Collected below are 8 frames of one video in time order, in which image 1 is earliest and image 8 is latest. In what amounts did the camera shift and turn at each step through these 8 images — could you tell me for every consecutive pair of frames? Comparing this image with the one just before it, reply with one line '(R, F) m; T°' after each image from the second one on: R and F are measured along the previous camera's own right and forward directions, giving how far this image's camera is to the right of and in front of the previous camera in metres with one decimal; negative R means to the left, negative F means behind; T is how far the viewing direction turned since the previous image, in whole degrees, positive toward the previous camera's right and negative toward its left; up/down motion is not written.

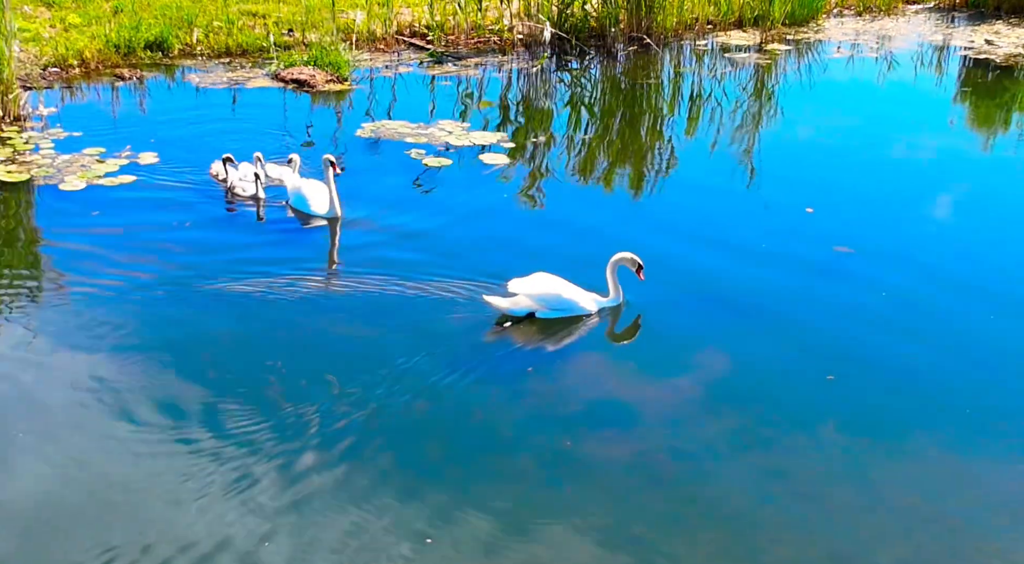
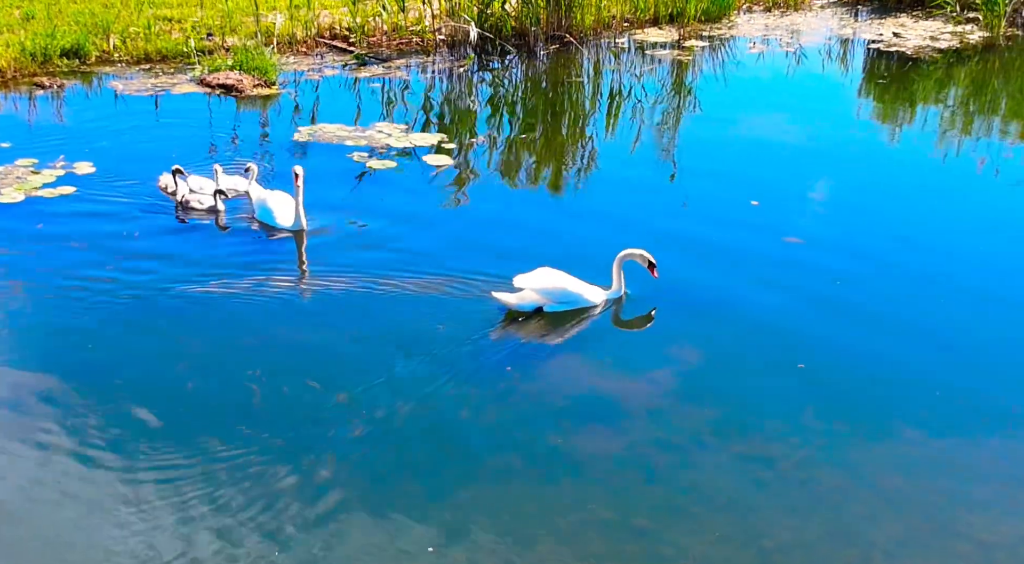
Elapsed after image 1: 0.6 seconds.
(-0.5, +0.1) m; +5°
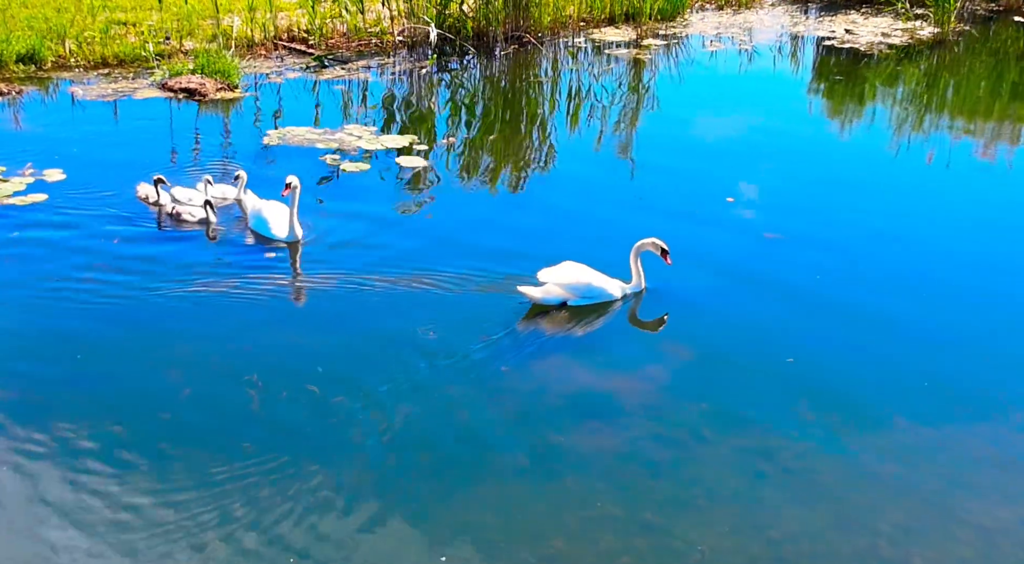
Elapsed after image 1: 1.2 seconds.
(-0.4, 0.0) m; +3°
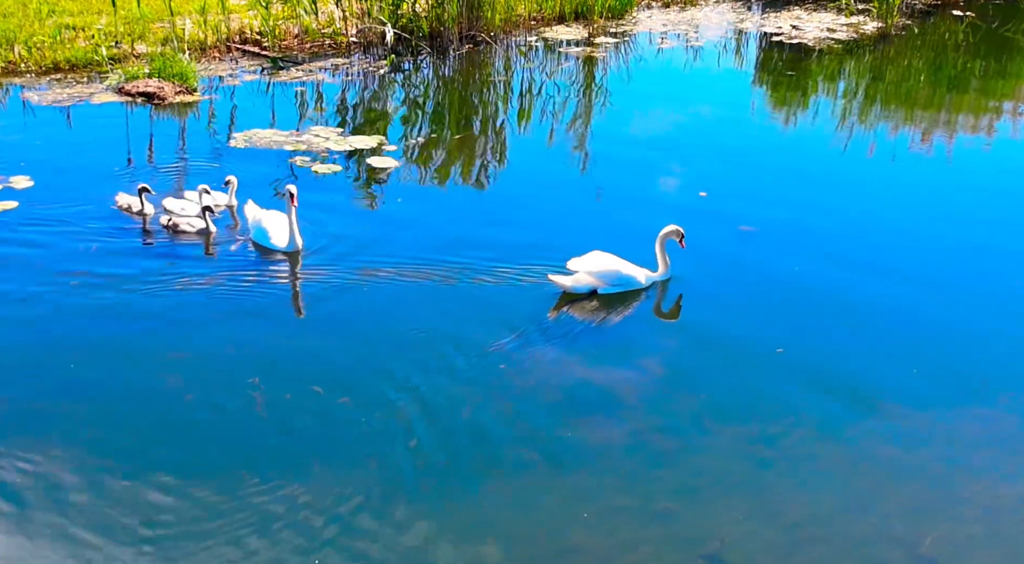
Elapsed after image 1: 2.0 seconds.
(-0.5, 0.0) m; +3°
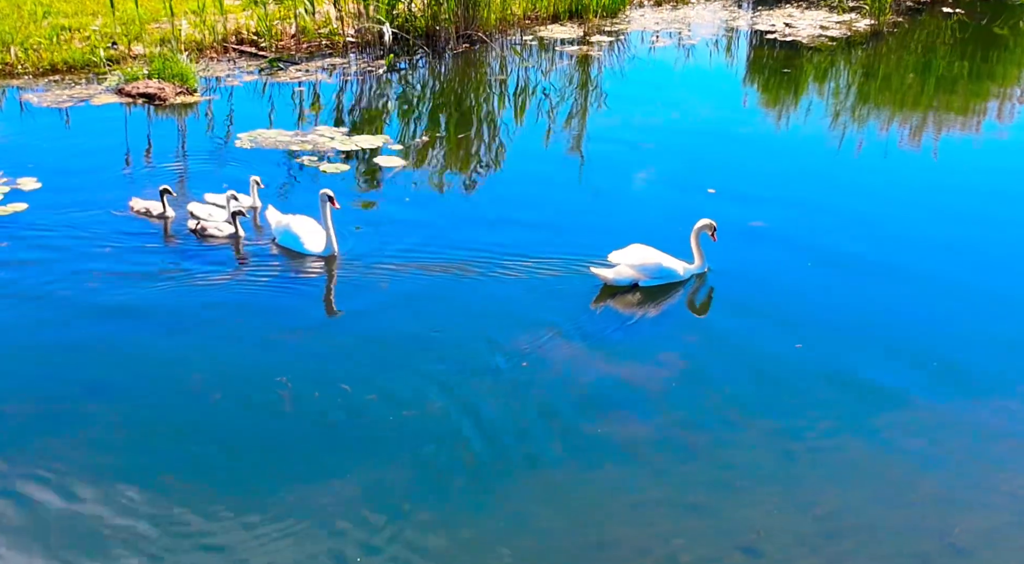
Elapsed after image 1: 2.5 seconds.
(-0.3, 0.0) m; +1°
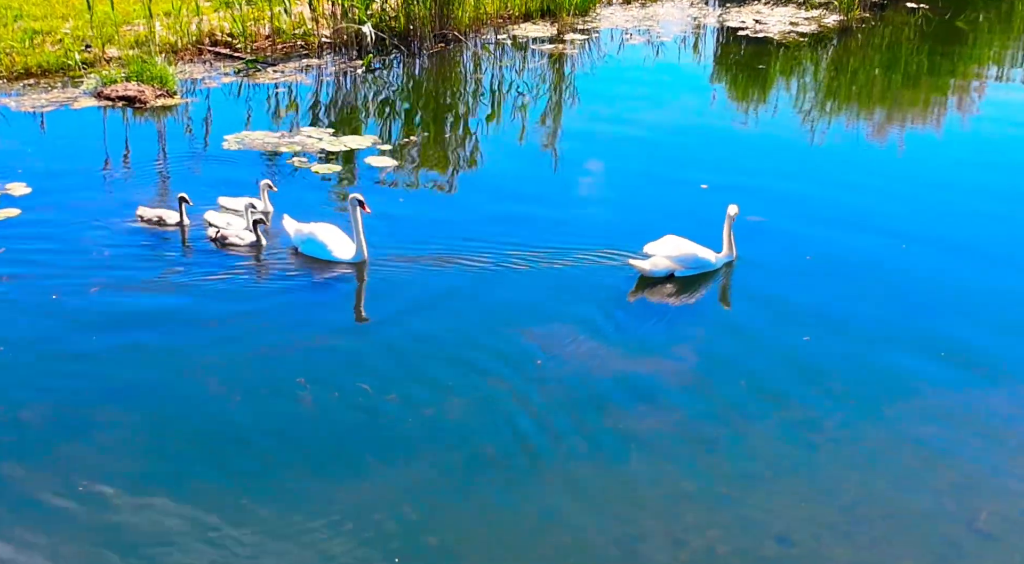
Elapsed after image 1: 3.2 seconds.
(-0.4, 0.0) m; +2°
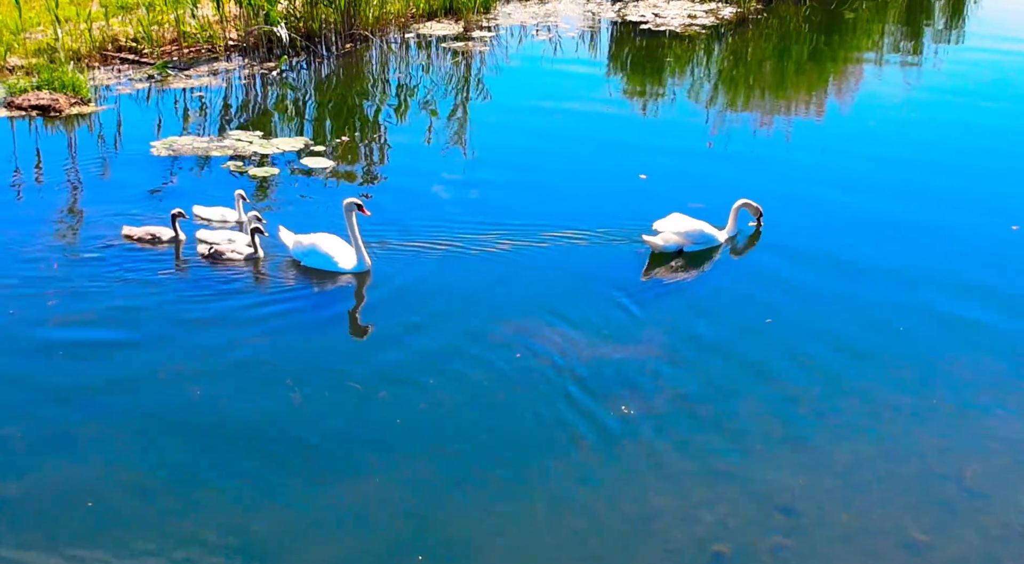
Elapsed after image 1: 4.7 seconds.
(-0.8, -0.1) m; +5°
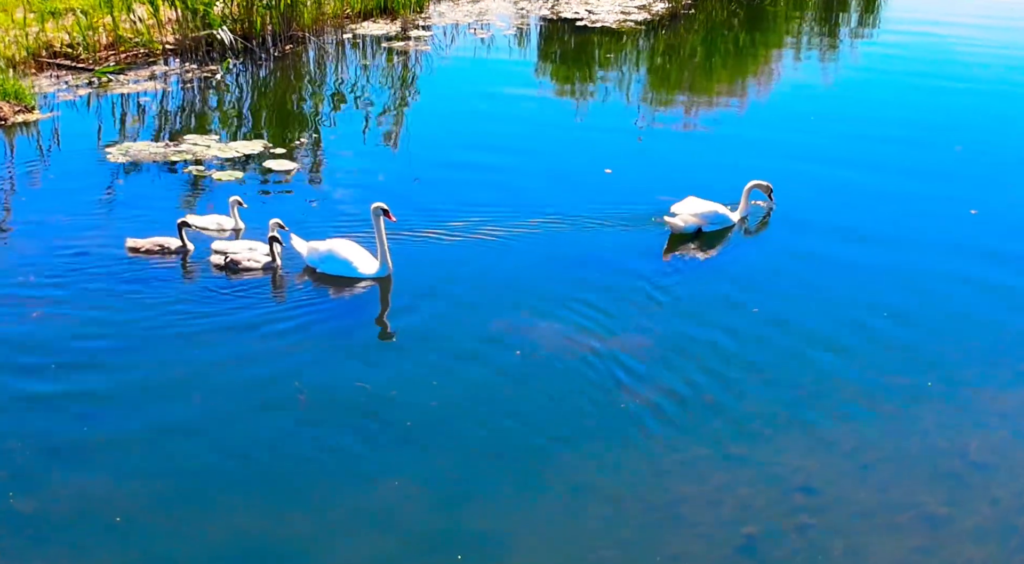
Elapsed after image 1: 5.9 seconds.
(-0.7, -0.1) m; +4°
